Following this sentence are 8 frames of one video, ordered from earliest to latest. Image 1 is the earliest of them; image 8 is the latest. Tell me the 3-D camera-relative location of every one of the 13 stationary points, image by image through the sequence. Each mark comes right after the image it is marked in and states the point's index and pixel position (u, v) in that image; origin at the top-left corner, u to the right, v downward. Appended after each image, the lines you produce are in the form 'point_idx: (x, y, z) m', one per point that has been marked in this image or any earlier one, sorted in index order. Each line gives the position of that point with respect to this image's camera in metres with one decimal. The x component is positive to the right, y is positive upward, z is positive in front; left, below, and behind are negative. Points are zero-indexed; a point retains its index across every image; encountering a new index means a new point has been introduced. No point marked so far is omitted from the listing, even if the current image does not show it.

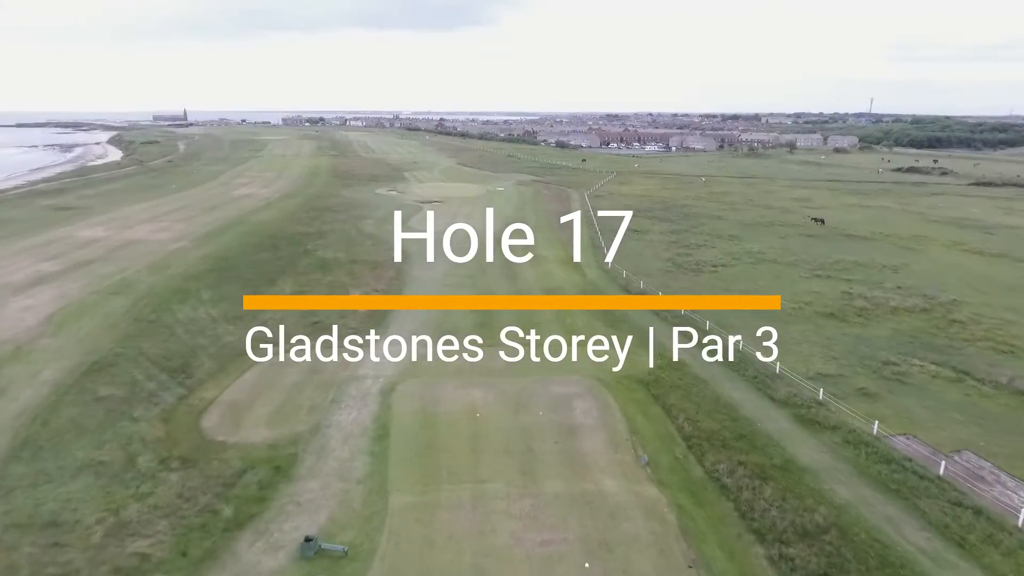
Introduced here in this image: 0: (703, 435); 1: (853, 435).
0: (+5.0, -3.9, +16.9) m
1: (+9.1, -3.9, +17.1) m
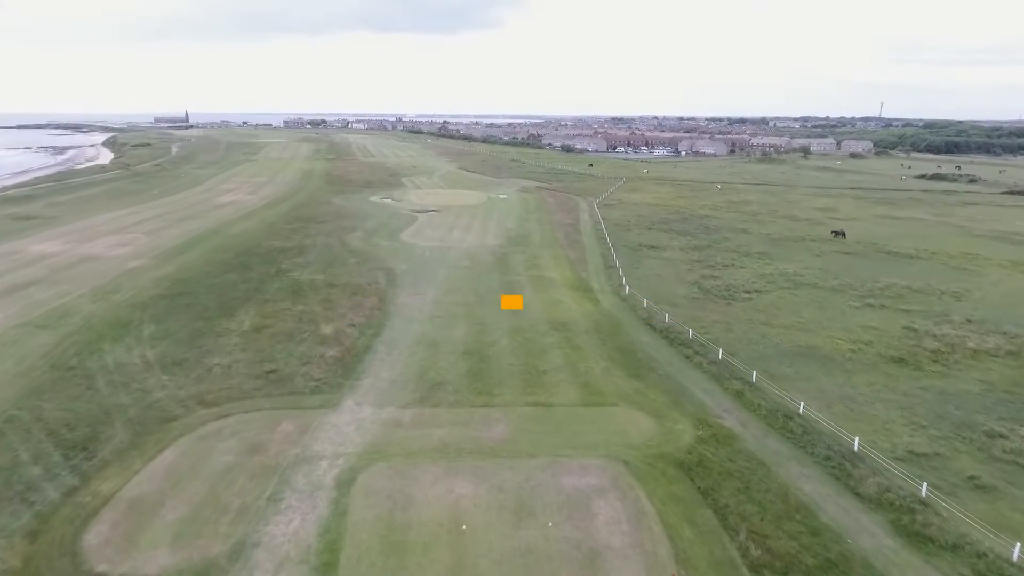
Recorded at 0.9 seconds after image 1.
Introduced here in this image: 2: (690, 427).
0: (+5.0, -5.2, +12.1) m
1: (+9.0, -5.2, +12.3) m
2: (+4.9, -3.8, +17.7) m
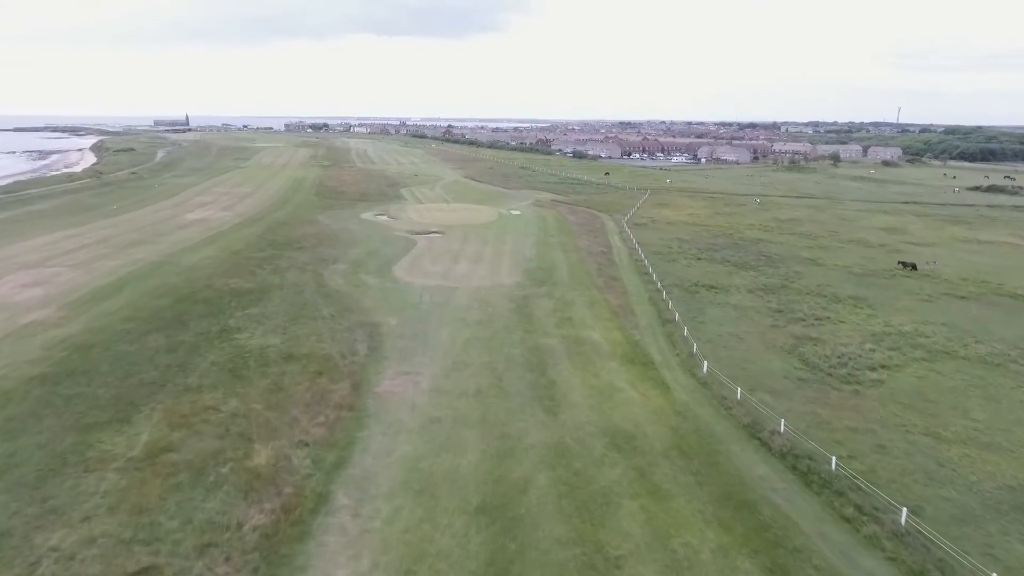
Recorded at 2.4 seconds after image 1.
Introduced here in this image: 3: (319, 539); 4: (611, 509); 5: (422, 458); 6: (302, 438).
0: (+5.9, -7.6, +3.1) m
1: (+9.9, -7.7, +3.4) m
2: (+5.8, -6.2, +8.7) m
3: (-3.8, -4.9, +12.8) m
4: (+2.2, -4.8, +14.0) m
5: (-2.2, -4.2, +15.9) m
6: (-5.3, -3.8, +16.4) m
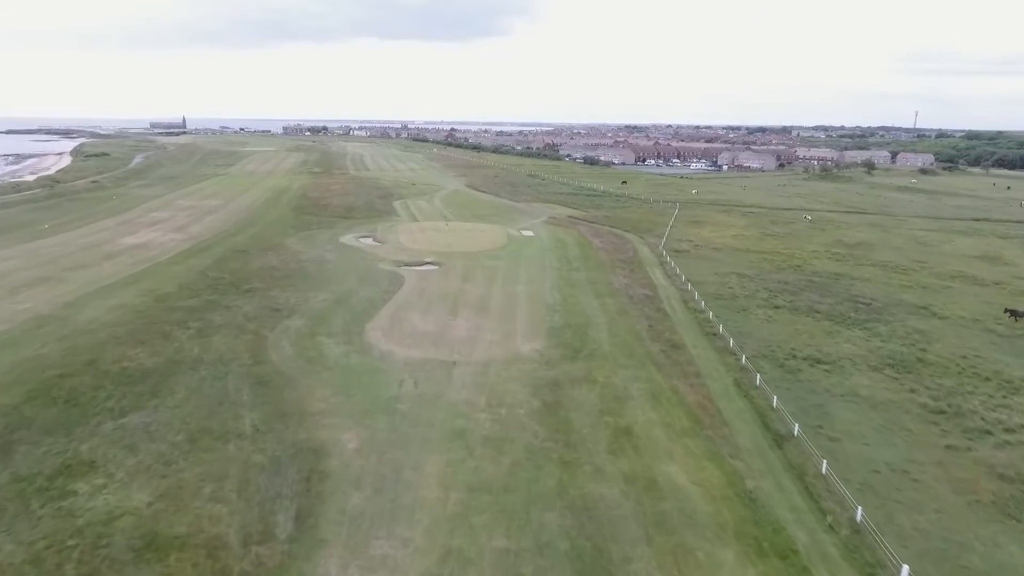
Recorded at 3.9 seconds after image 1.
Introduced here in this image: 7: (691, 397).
0: (+6.5, -10.1, -6.7) m
1: (+10.6, -10.2, -6.5) m
2: (+6.5, -8.8, -1.1) m
3: (-3.2, -7.5, +2.9) m
4: (+2.8, -7.3, +4.2) m
5: (-1.6, -6.7, +6.1) m
6: (-4.7, -6.3, +6.6) m
7: (+5.5, -3.3, +19.8) m
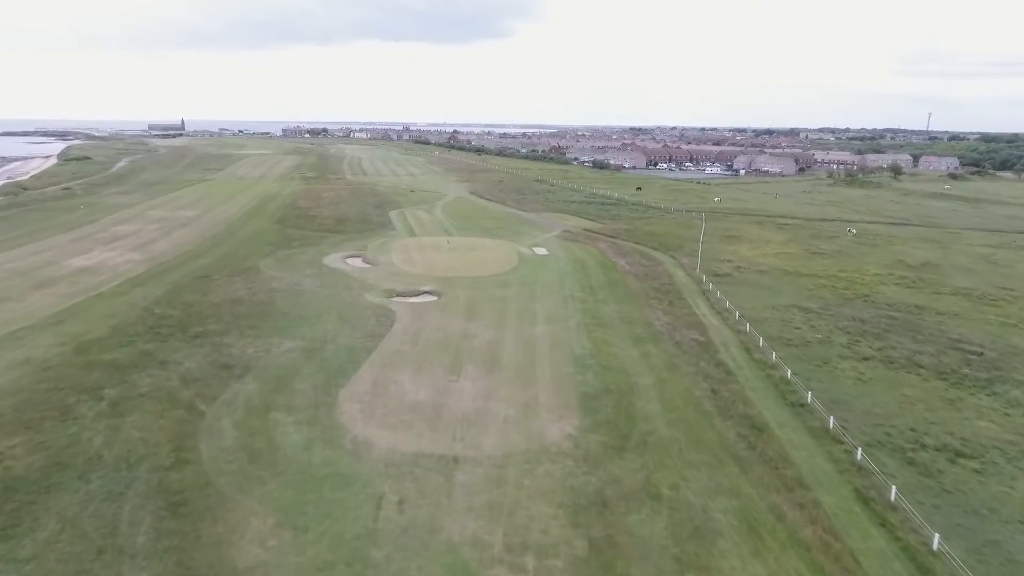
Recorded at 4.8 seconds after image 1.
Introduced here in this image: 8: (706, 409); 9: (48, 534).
0: (+7.0, -11.7, -13.1) m
1: (+11.1, -11.8, -12.9) m
2: (+7.0, -10.4, -7.5) m
3: (-2.6, -9.1, -3.4) m
4: (+3.4, -9.0, -2.2) m
5: (-1.0, -8.3, -0.3) m
6: (-4.1, -8.0, +0.3) m
7: (+6.1, -5.0, +13.4) m
8: (+5.7, -3.5, +19.1) m
9: (-9.1, -4.8, +12.7) m
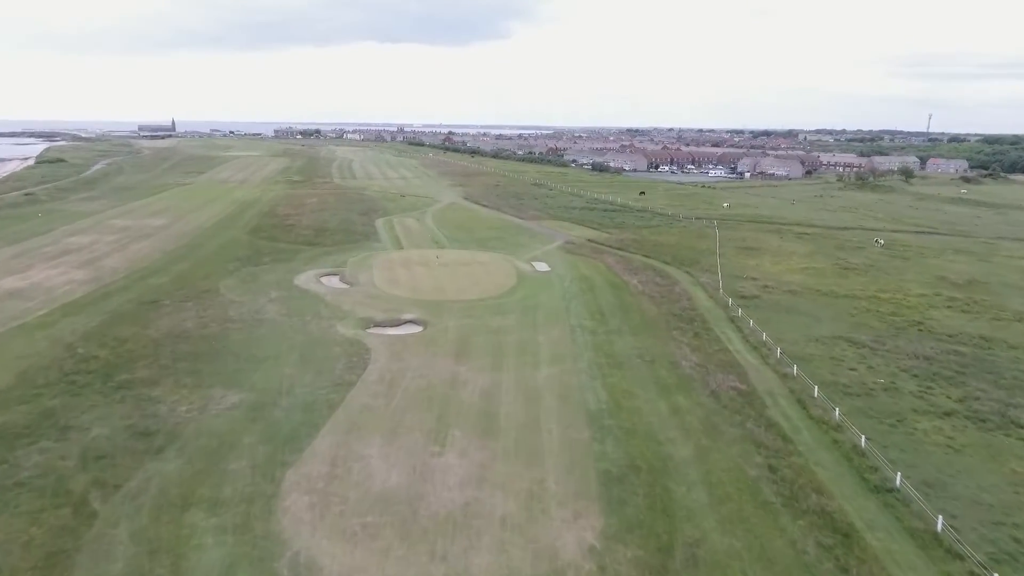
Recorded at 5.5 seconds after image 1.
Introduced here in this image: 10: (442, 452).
0: (+7.2, -12.9, -17.7) m
1: (+11.3, -12.9, -17.5) m
2: (+7.2, -11.5, -12.1) m
3: (-2.5, -10.2, -8.1) m
4: (+3.5, -10.1, -6.8) m
5: (-0.9, -9.5, -4.9) m
6: (-4.0, -9.1, -4.4) m
7: (+6.1, -6.1, +8.8) m
8: (+5.7, -4.7, +14.5) m
9: (-9.1, -6.0, +8.0) m
10: (-1.8, -4.1, +16.5) m
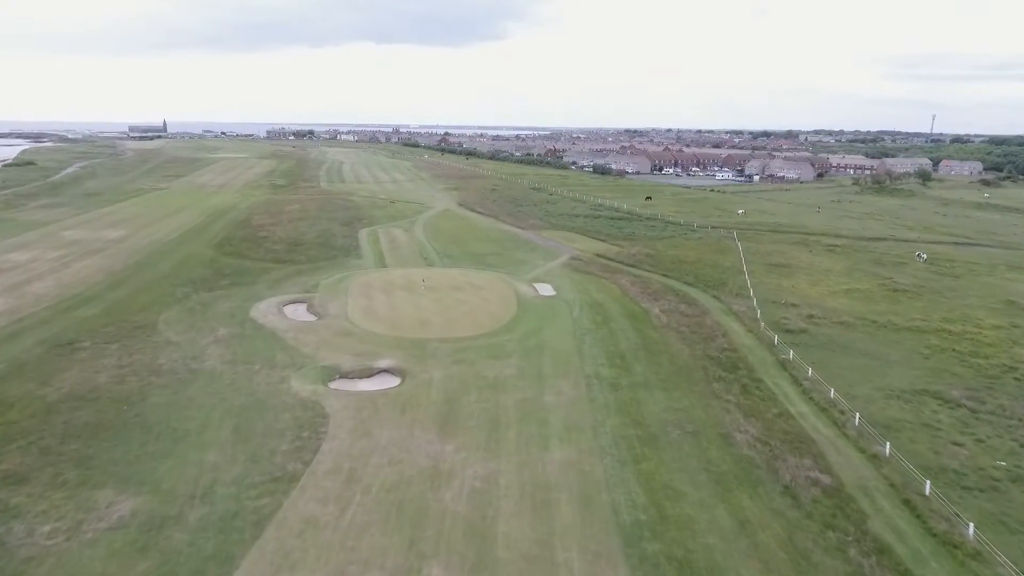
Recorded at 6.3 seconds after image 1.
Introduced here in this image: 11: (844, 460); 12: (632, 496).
0: (+7.4, -14.2, -23.1) m
1: (+11.5, -14.3, -22.9) m
2: (+7.3, -12.8, -17.5) m
3: (-2.3, -11.6, -13.5) m
4: (+3.7, -11.4, -12.2) m
5: (-0.7, -10.8, -10.4) m
6: (-3.8, -10.5, -9.8) m
7: (+6.2, -7.5, +3.4) m
8: (+5.8, -6.0, +9.1) m
9: (-9.0, -7.3, +2.6) m
10: (-1.7, -5.4, +11.0) m
11: (+8.5, -4.3, +16.6) m
12: (+2.7, -4.7, +14.7) m
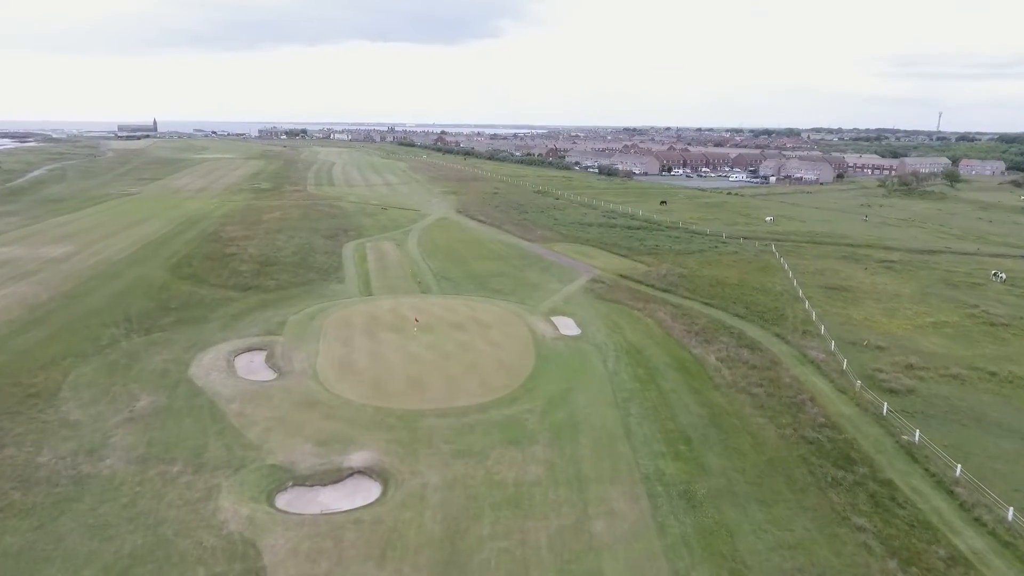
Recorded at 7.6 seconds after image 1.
0: (+8.3, -15.8, -29.5) m
1: (+12.4, -15.9, -29.3) m
2: (+8.2, -14.5, -23.9) m
3: (-1.5, -13.2, -19.9) m
4: (+4.5, -13.1, -18.6) m
5: (+0.1, -12.5, -16.8) m
6: (-3.0, -12.1, -16.3) m
7: (+7.0, -9.1, -3.0) m
8: (+6.5, -7.6, +2.7) m
9: (-8.2, -9.0, -3.9) m
10: (-1.0, -7.0, +4.6) m
11: (+9.2, -5.8, +10.2) m
12: (+3.4, -6.3, +8.3) m
